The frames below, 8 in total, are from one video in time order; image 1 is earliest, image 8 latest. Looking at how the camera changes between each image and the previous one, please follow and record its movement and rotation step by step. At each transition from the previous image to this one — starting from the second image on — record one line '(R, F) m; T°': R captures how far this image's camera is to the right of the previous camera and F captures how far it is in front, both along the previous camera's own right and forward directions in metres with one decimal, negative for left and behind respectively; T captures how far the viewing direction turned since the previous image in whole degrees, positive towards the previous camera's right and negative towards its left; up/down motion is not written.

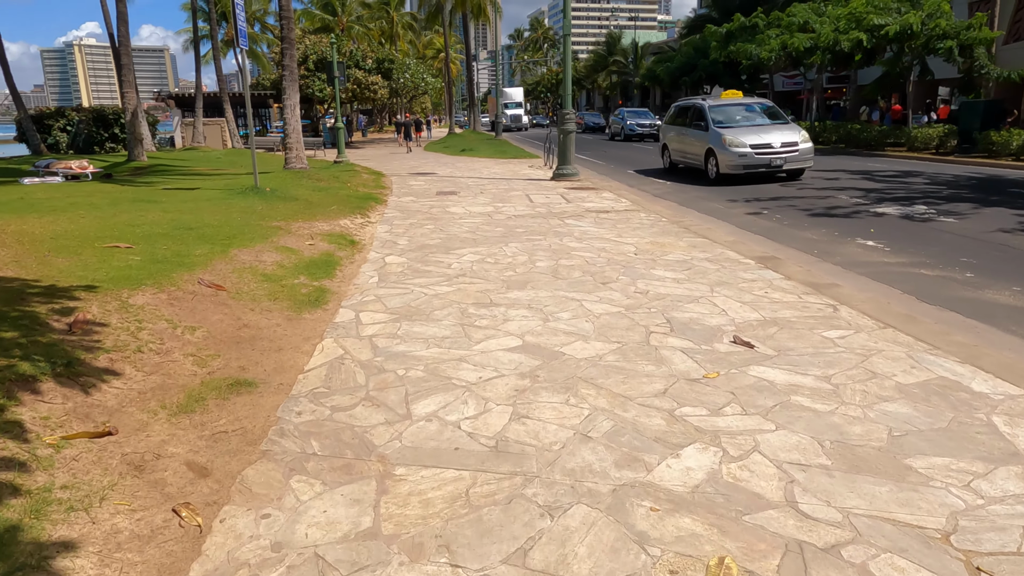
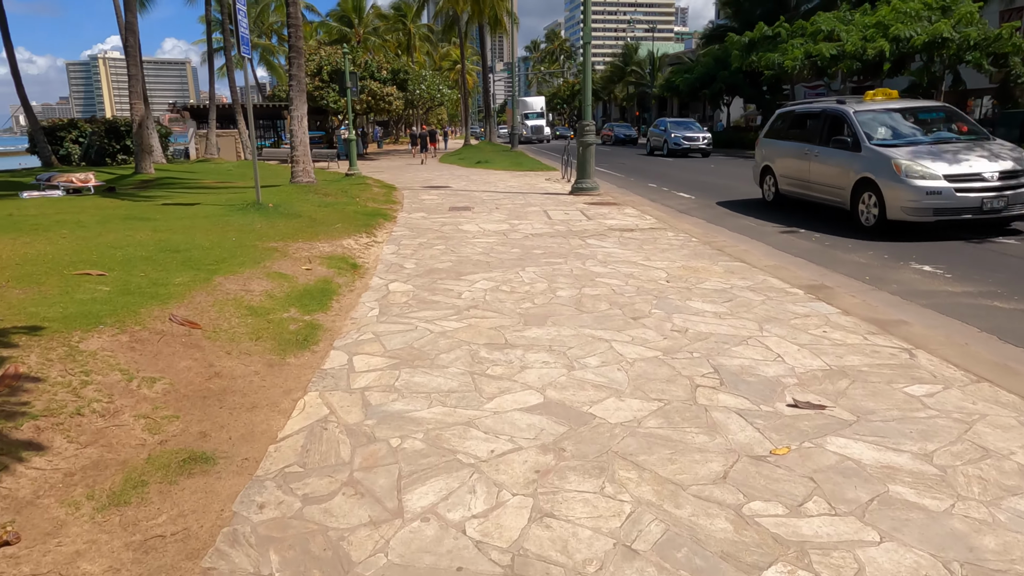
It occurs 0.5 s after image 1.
(0.0, +0.8) m; -1°
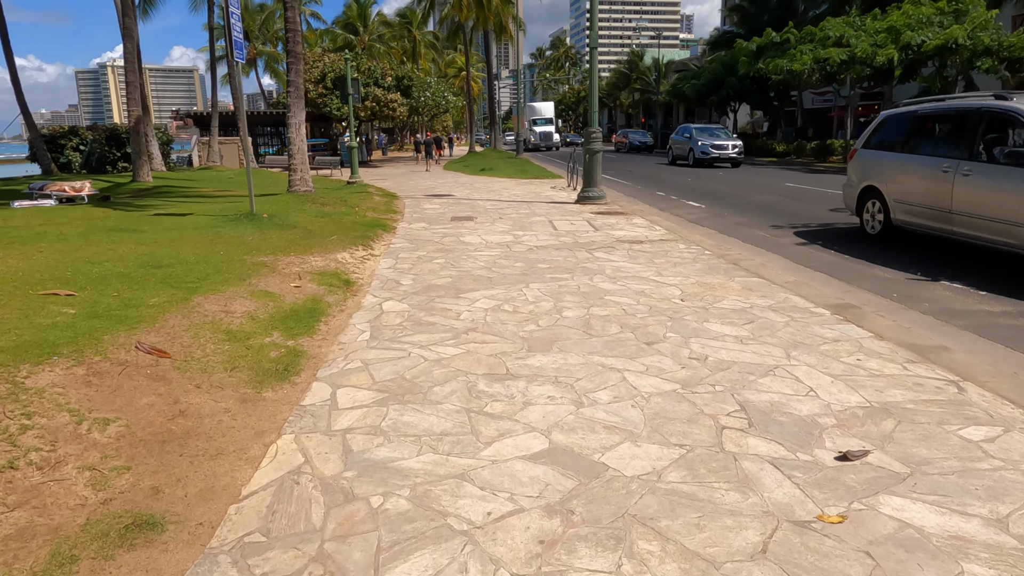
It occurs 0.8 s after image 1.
(0.0, +0.5) m; 0°
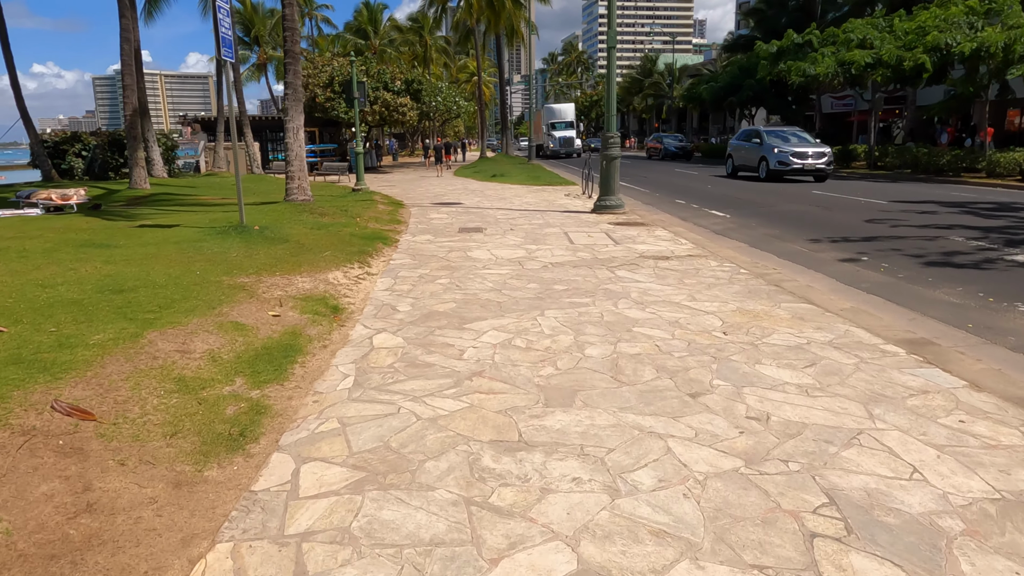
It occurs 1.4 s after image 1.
(0.0, +1.0) m; -1°
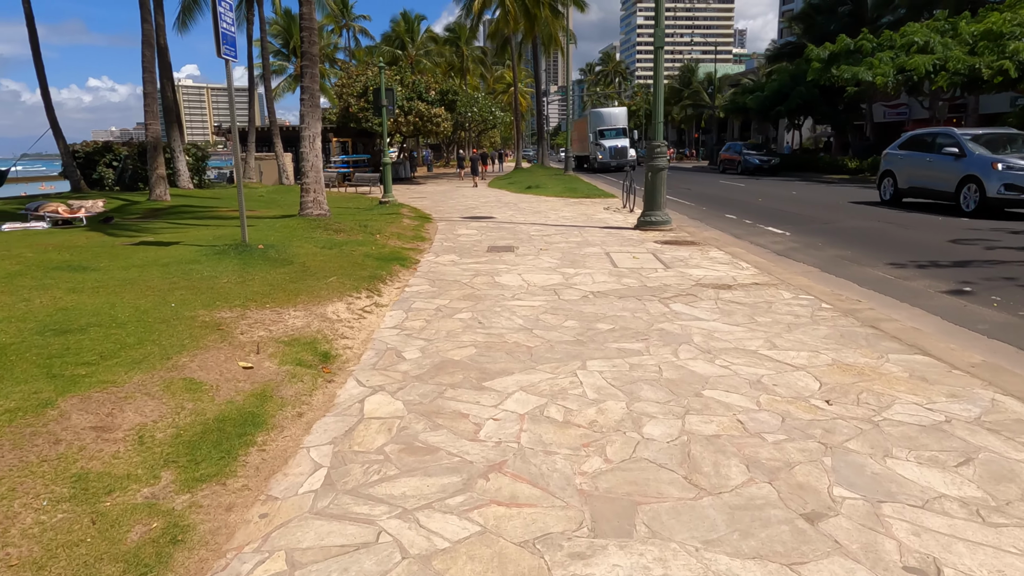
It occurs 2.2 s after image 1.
(0.0, +1.3) m; -3°
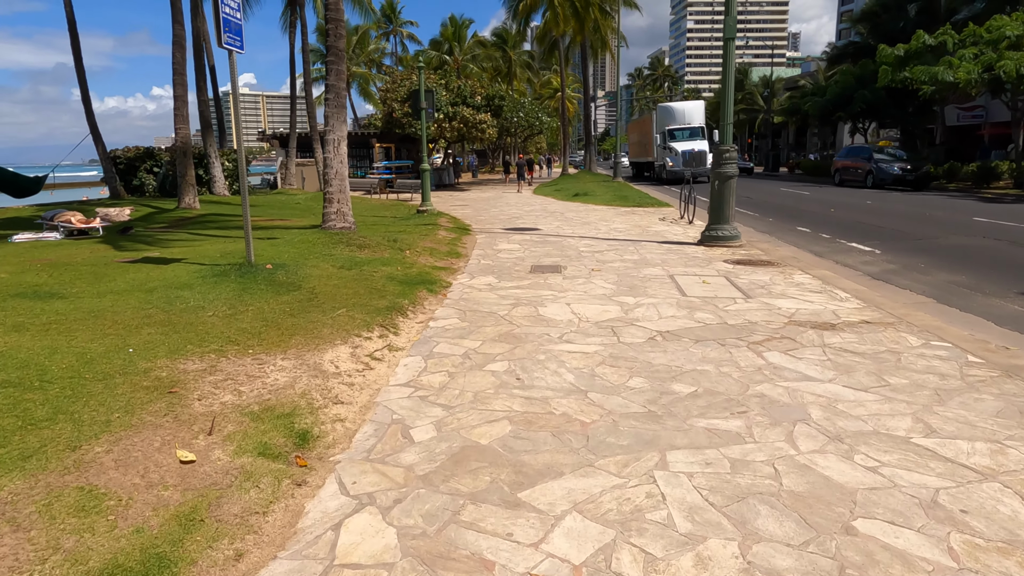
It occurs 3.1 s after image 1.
(0.0, +1.5) m; -4°
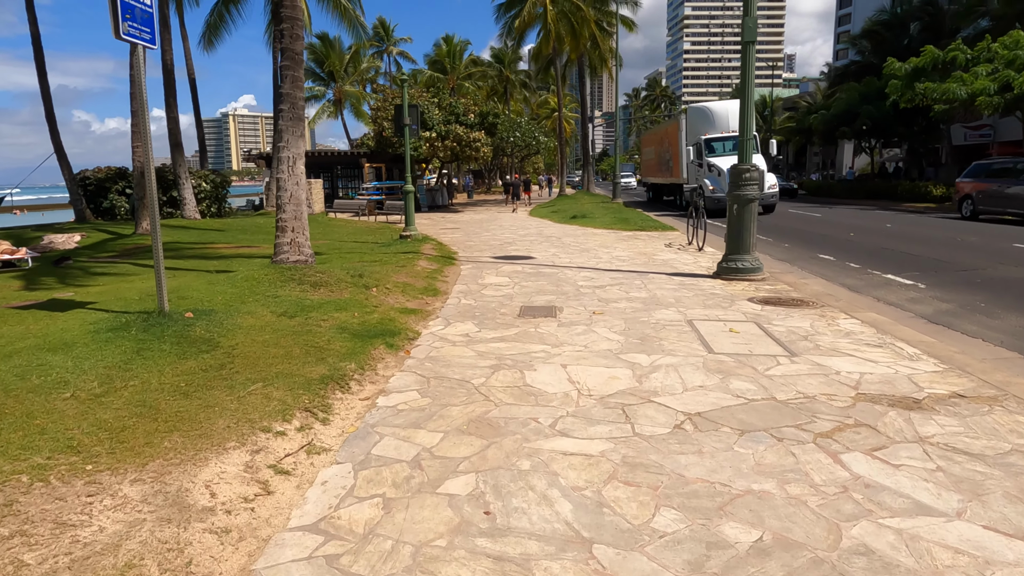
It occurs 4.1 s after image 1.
(+0.2, +1.7) m; 0°
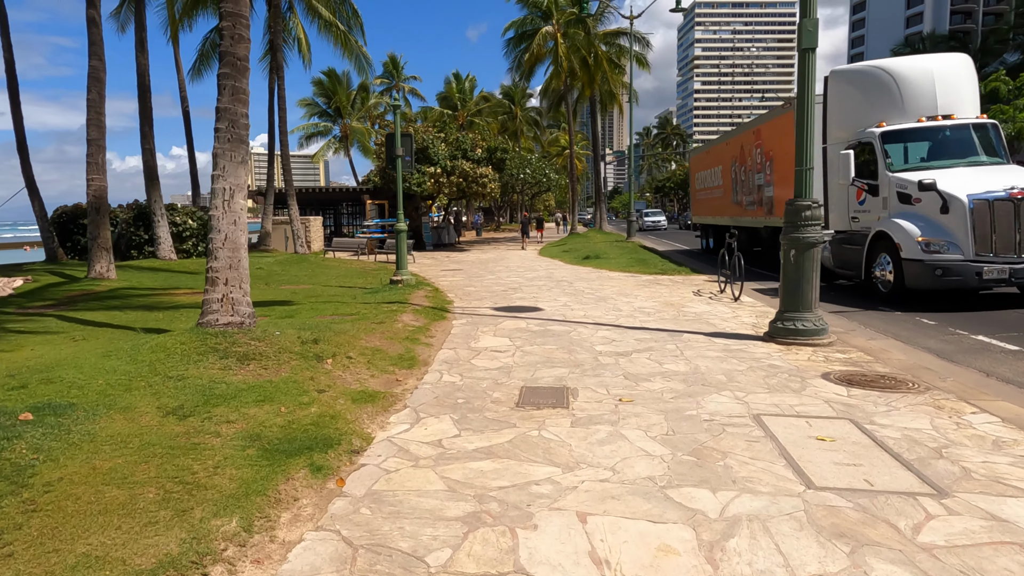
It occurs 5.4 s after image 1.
(+0.1, +2.1) m; -1°
